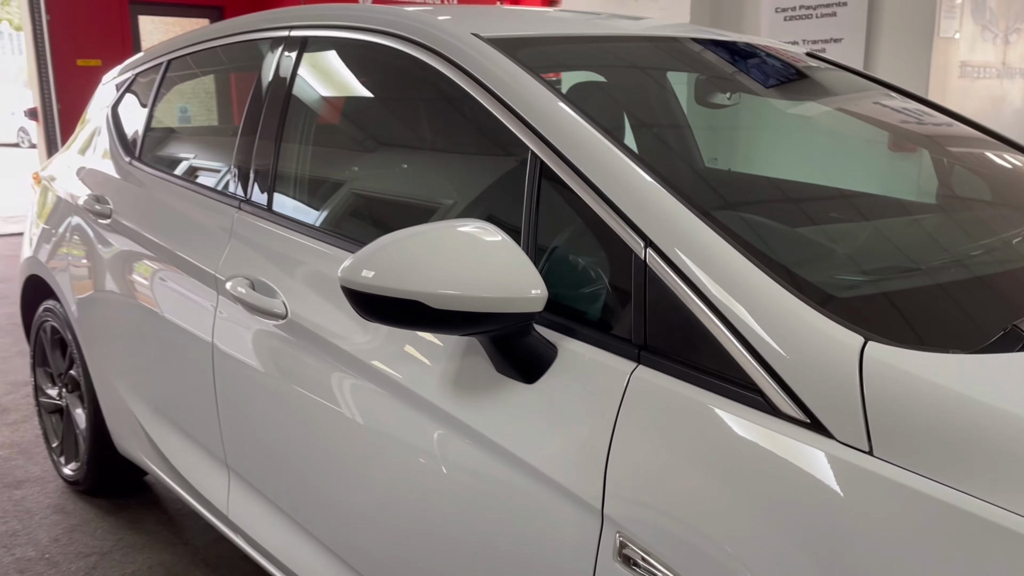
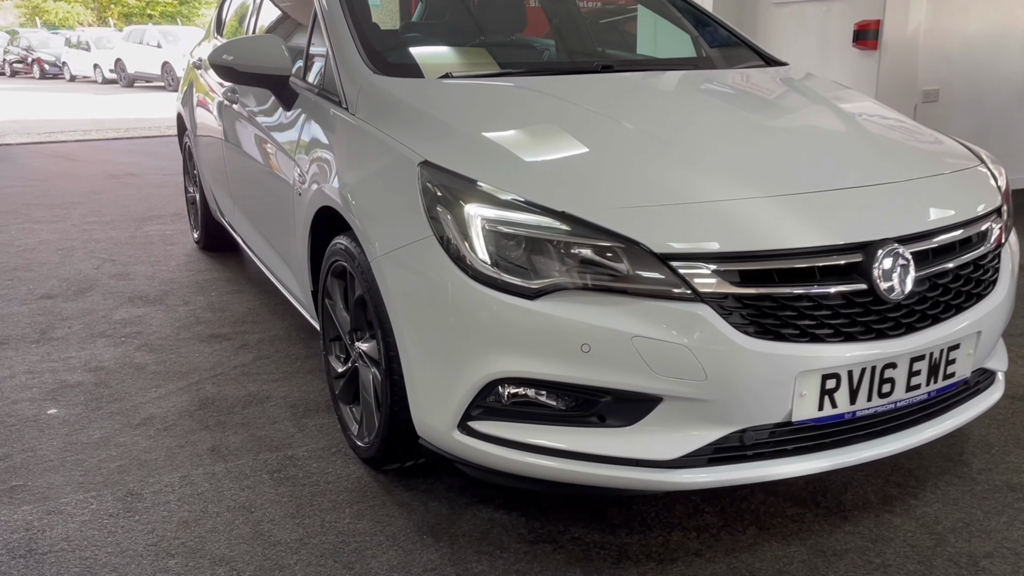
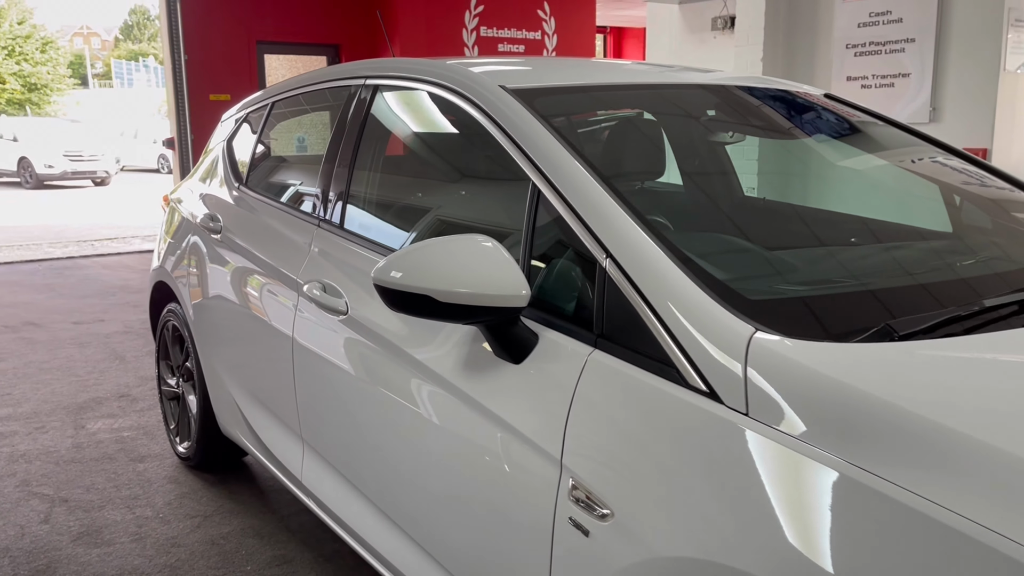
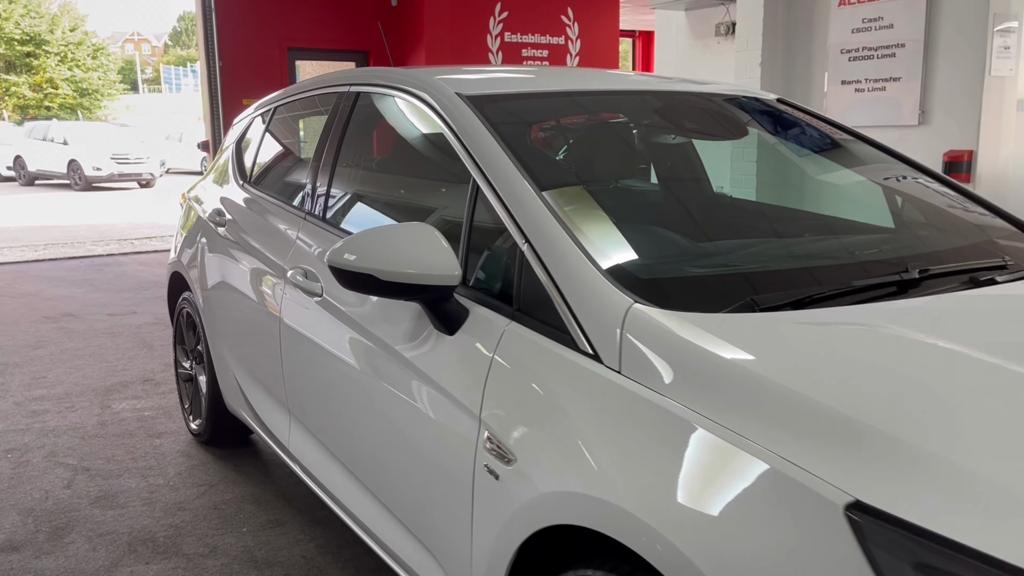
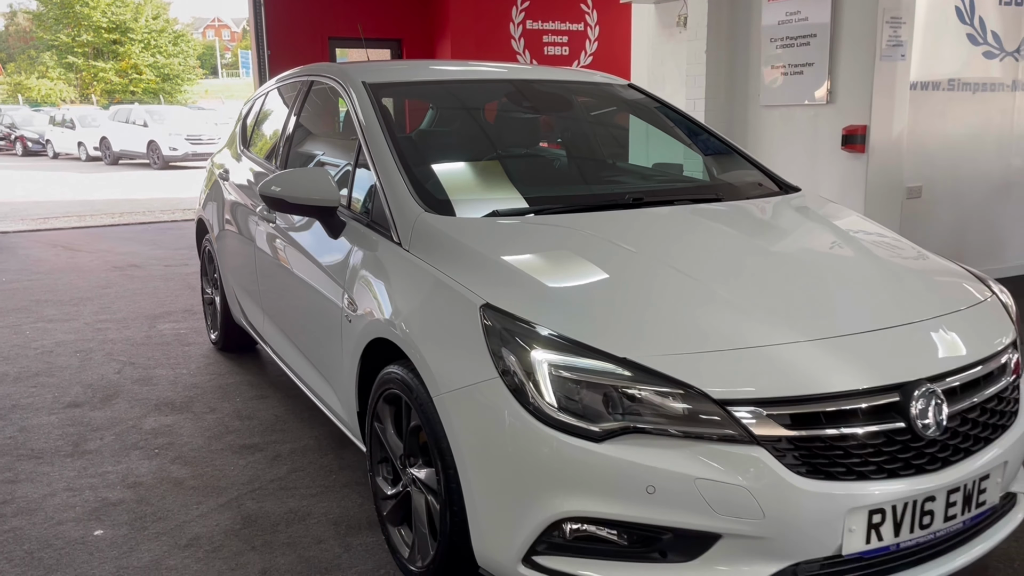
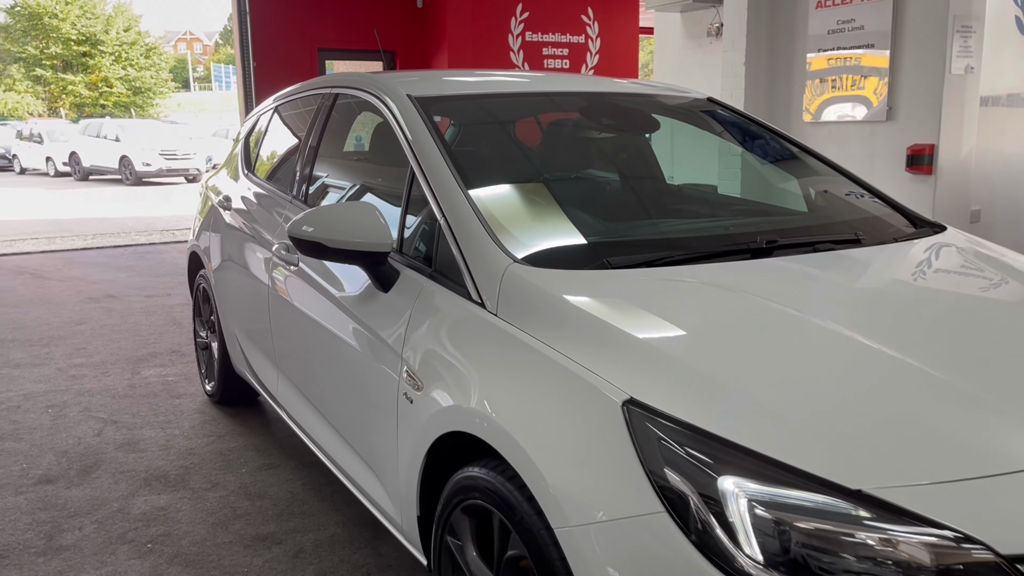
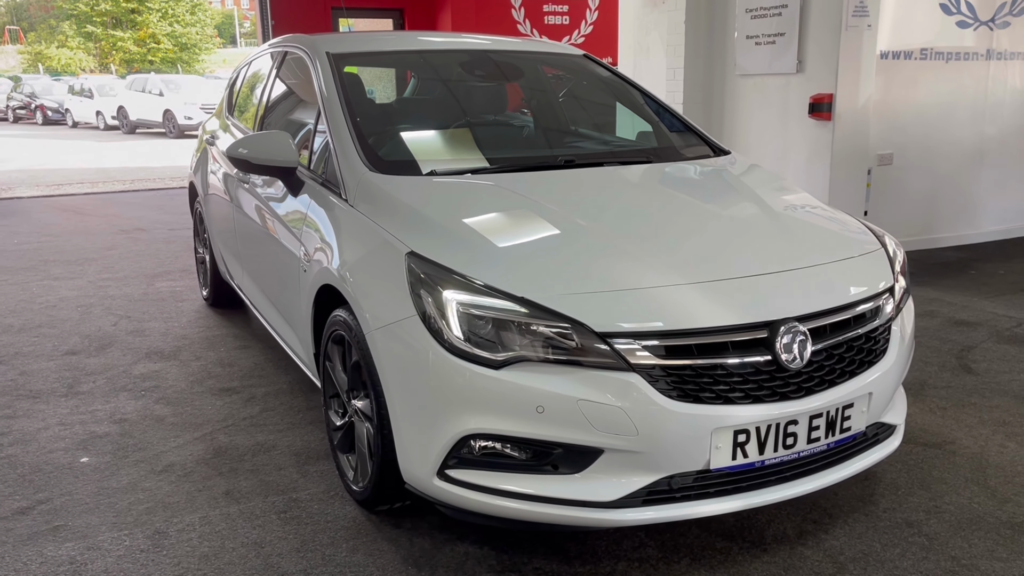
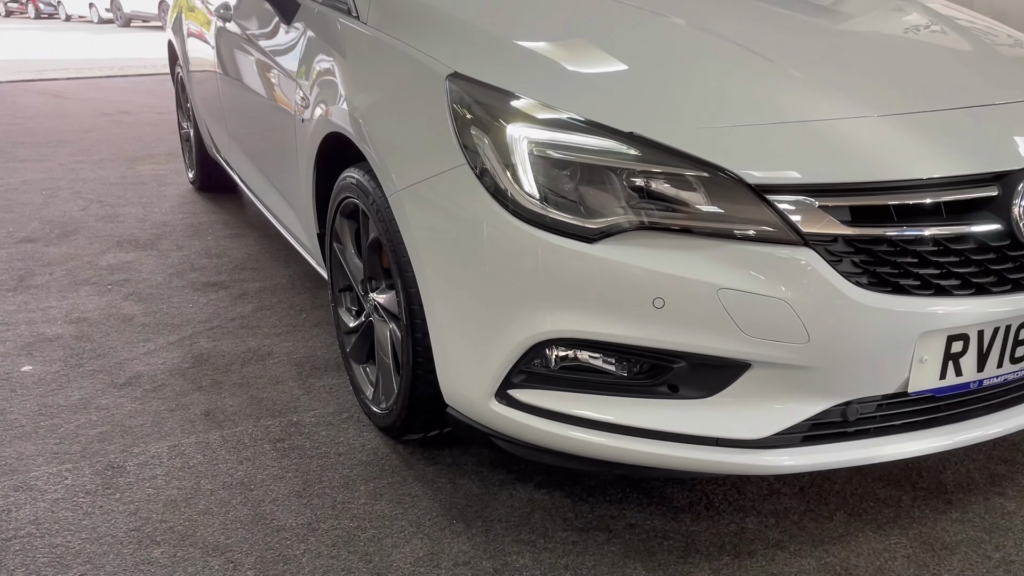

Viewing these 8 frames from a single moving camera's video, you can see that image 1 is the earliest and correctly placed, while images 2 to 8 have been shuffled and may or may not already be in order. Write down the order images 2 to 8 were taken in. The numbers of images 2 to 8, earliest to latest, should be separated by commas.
3, 4, 6, 5, 7, 2, 8
